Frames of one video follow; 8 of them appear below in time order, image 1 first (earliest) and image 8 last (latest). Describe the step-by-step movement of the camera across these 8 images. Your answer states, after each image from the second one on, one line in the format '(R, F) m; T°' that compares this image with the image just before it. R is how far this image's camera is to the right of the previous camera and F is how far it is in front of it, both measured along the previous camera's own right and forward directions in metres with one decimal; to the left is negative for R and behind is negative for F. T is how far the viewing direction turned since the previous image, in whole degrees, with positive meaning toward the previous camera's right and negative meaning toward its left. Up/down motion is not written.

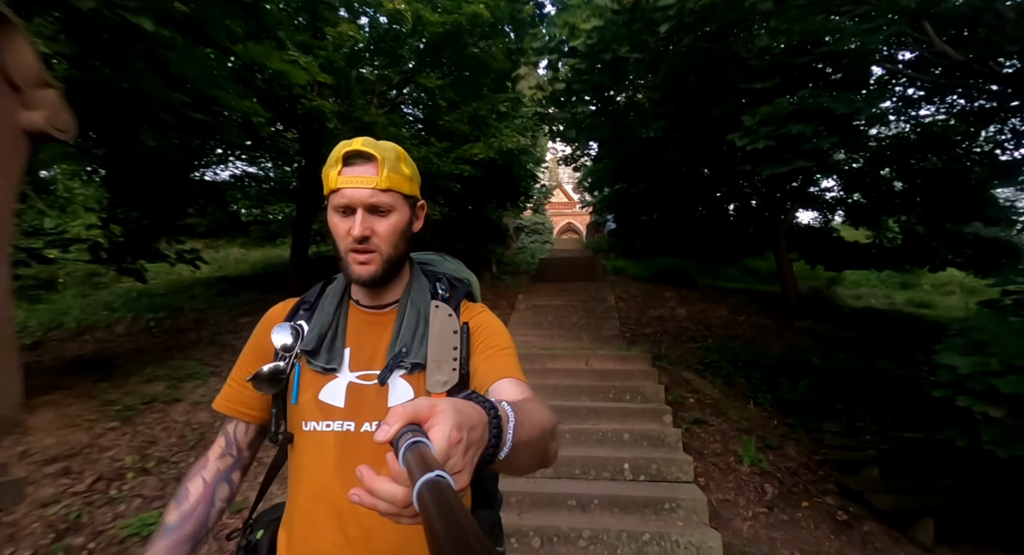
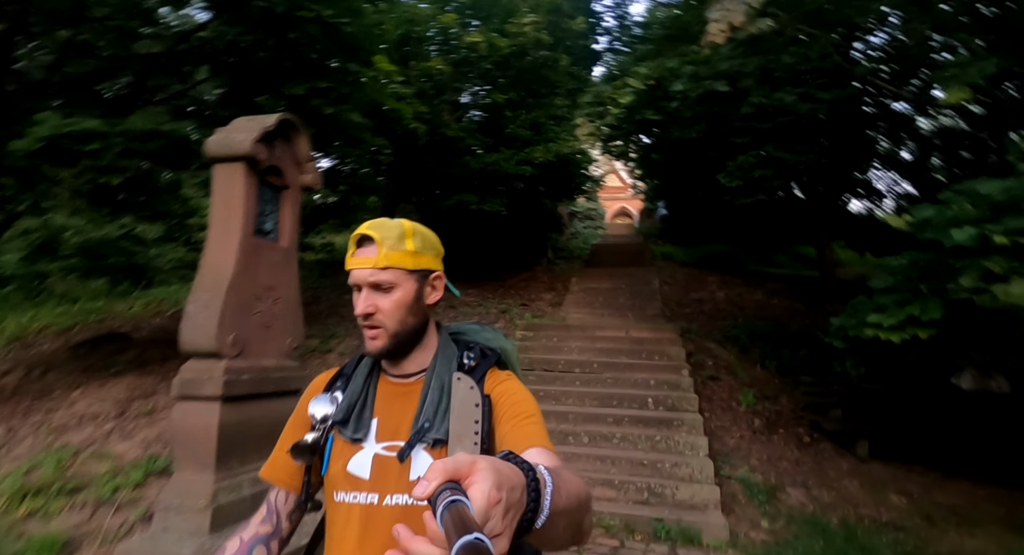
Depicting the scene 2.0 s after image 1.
(-0.1, -1.9) m; -6°
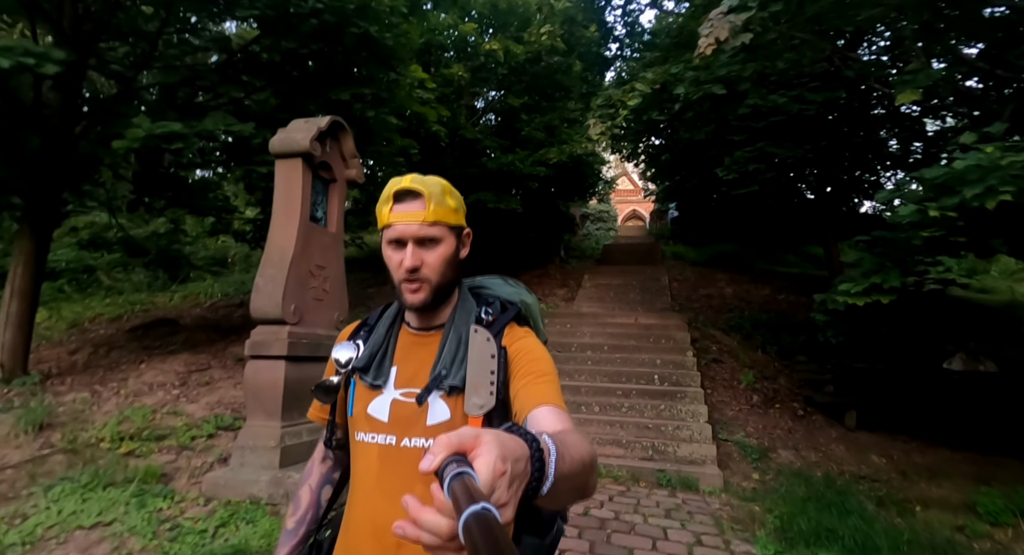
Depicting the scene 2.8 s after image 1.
(-0.1, -0.6) m; -1°
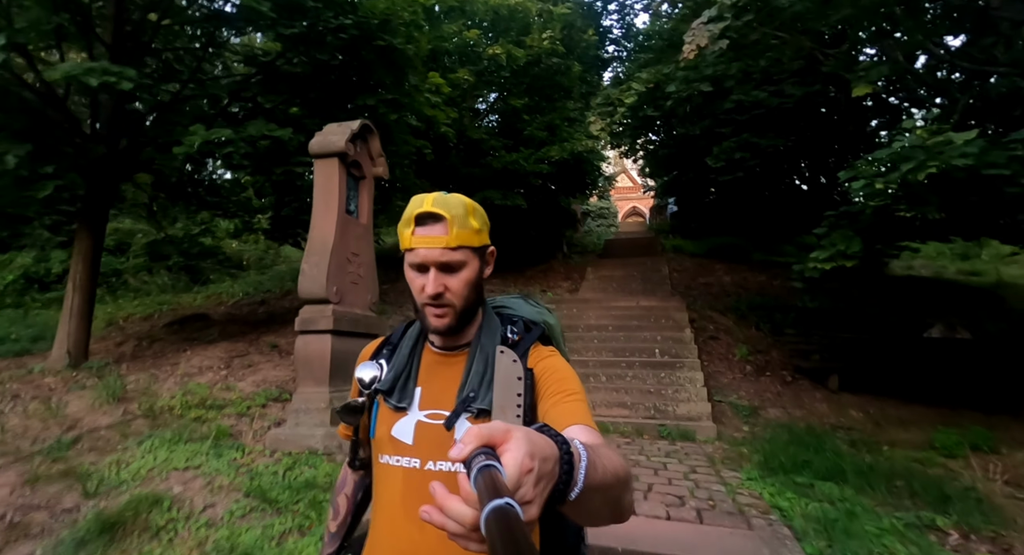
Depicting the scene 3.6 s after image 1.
(-0.1, -0.6) m; 0°
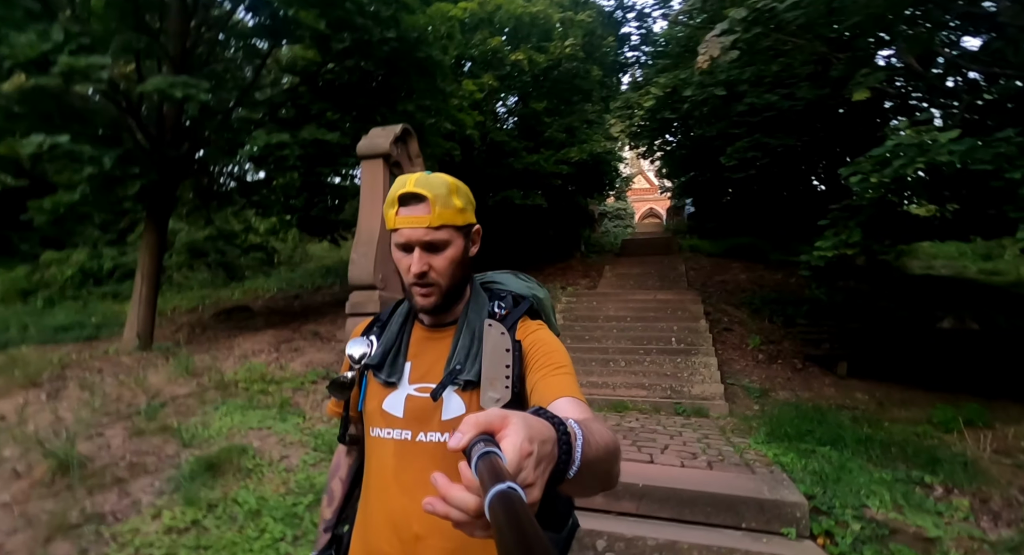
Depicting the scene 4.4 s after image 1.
(-0.1, -0.5) m; -2°
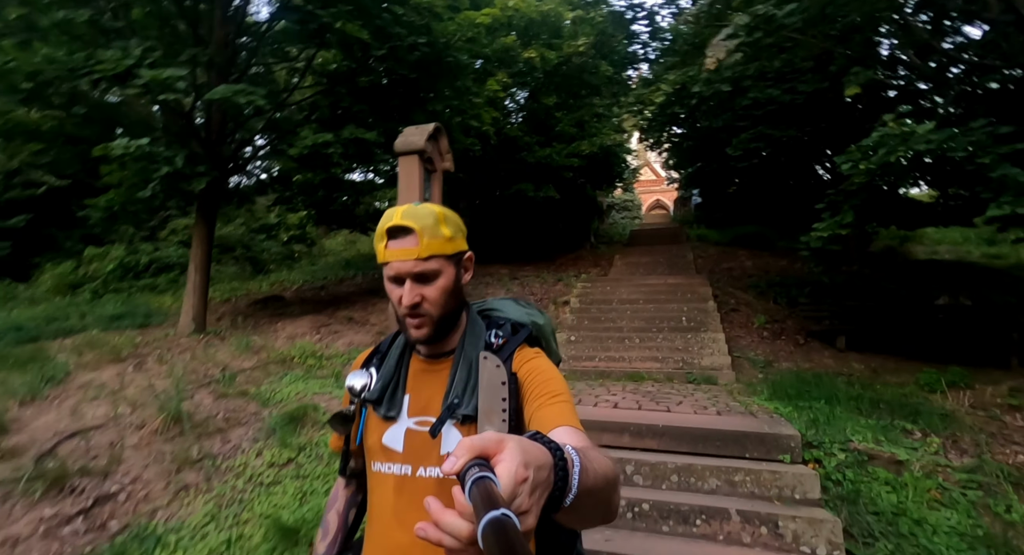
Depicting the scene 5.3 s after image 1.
(-0.2, -0.6) m; -1°
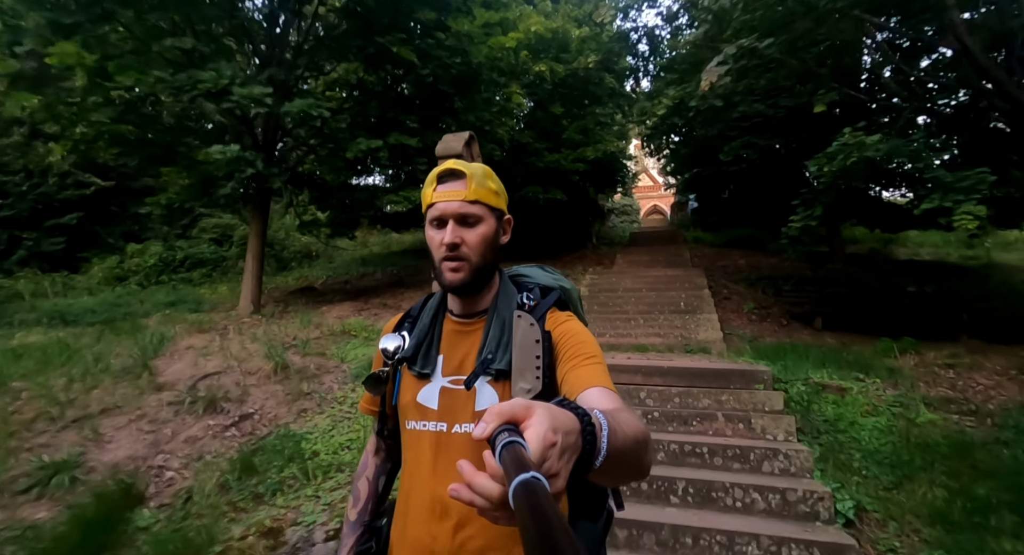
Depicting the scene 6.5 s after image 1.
(-0.4, -1.1) m; 0°
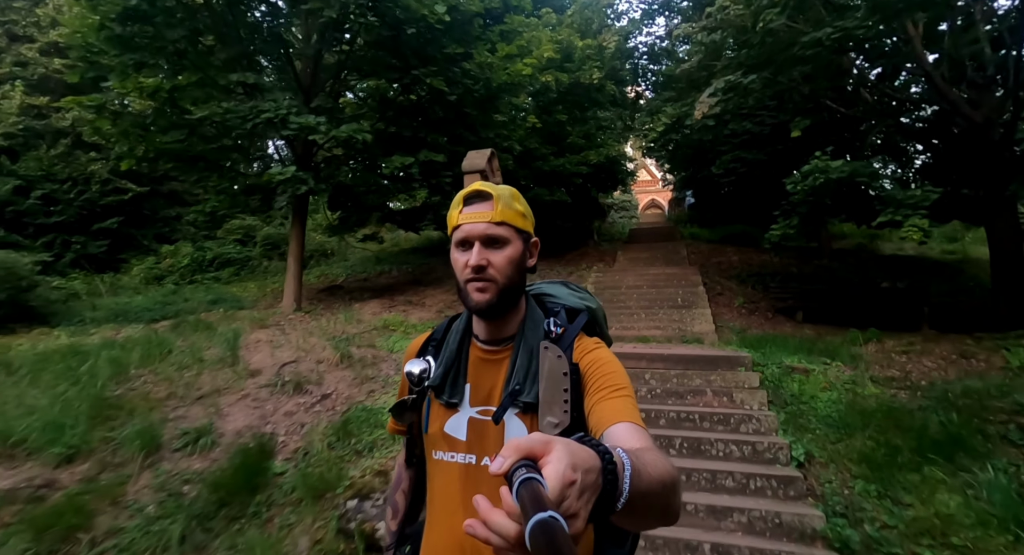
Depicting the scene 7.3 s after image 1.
(-0.3, -1.0) m; 0°
